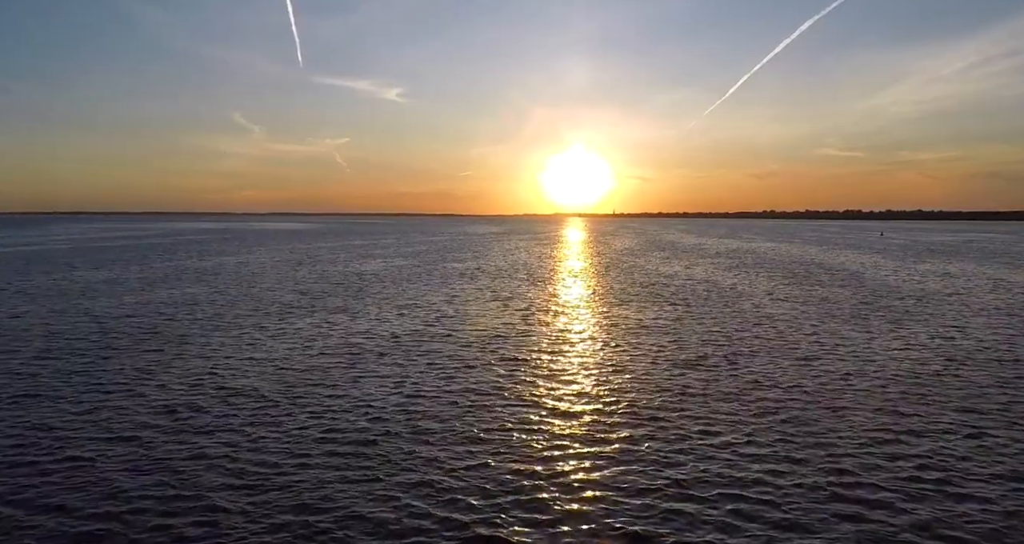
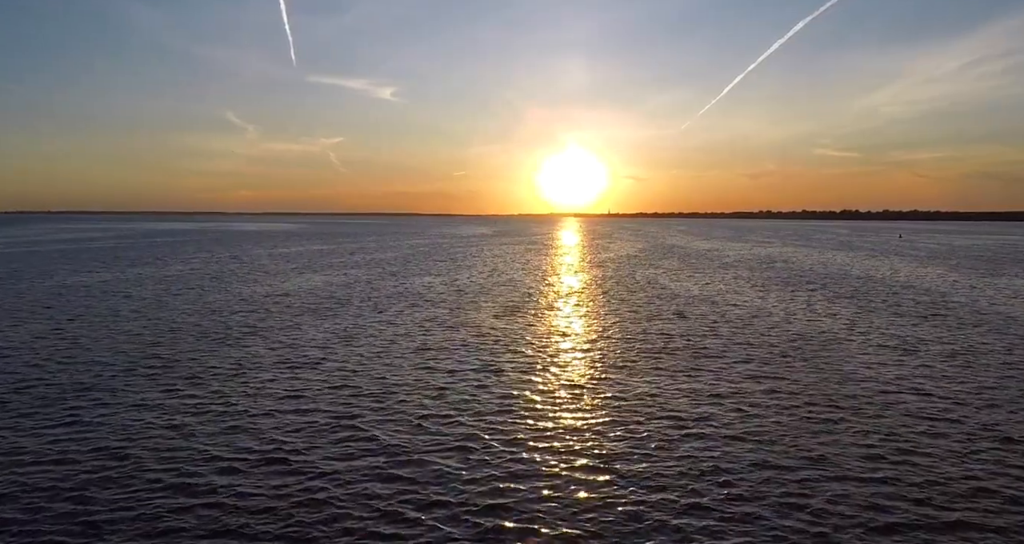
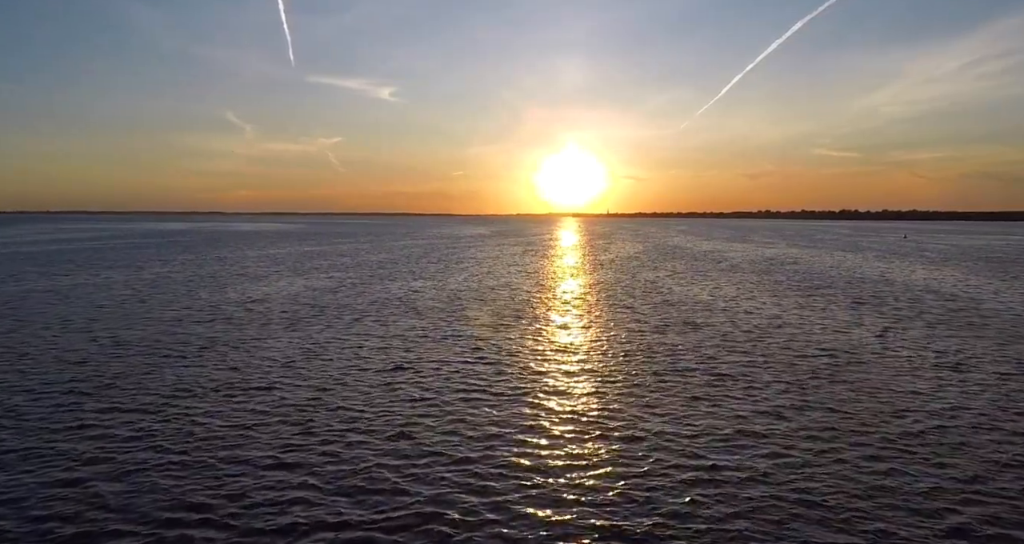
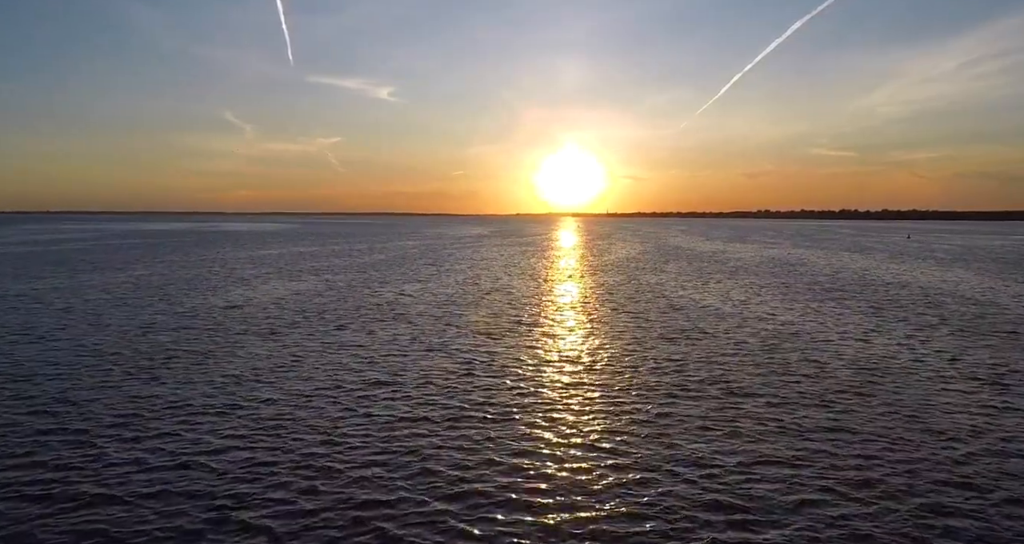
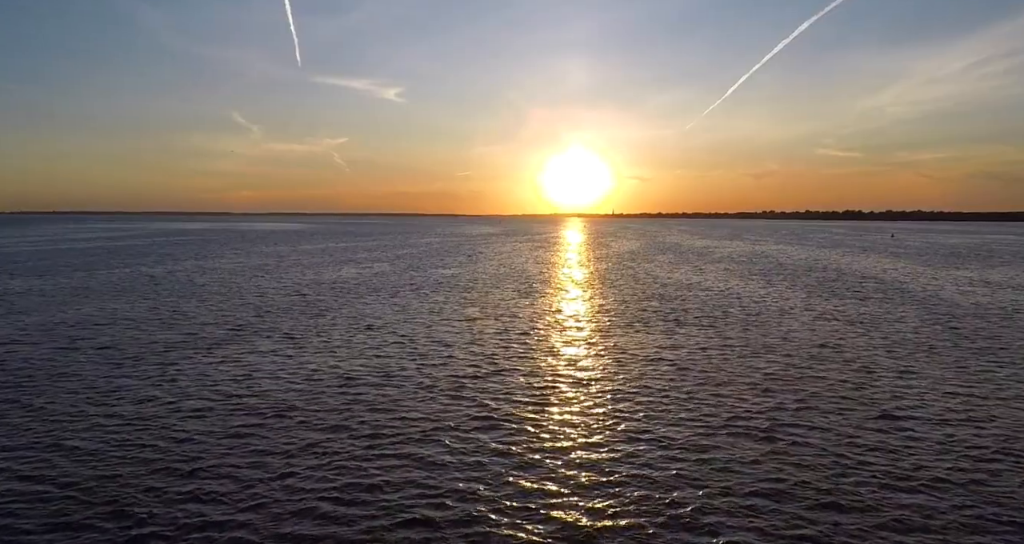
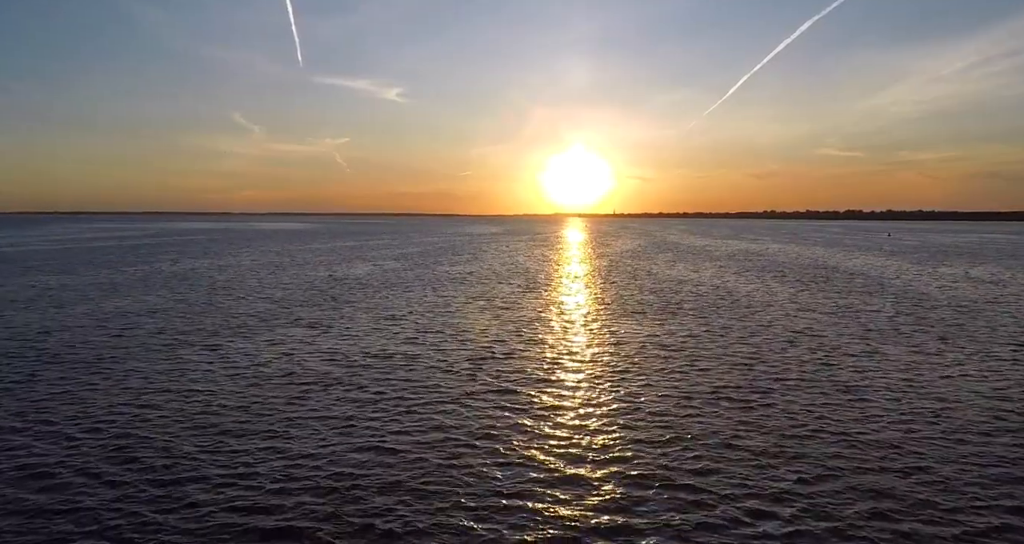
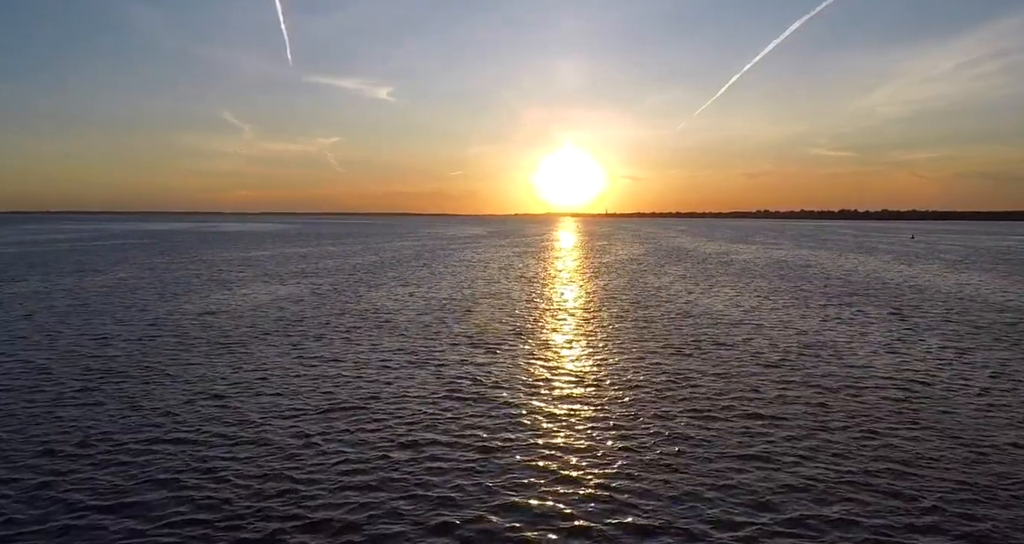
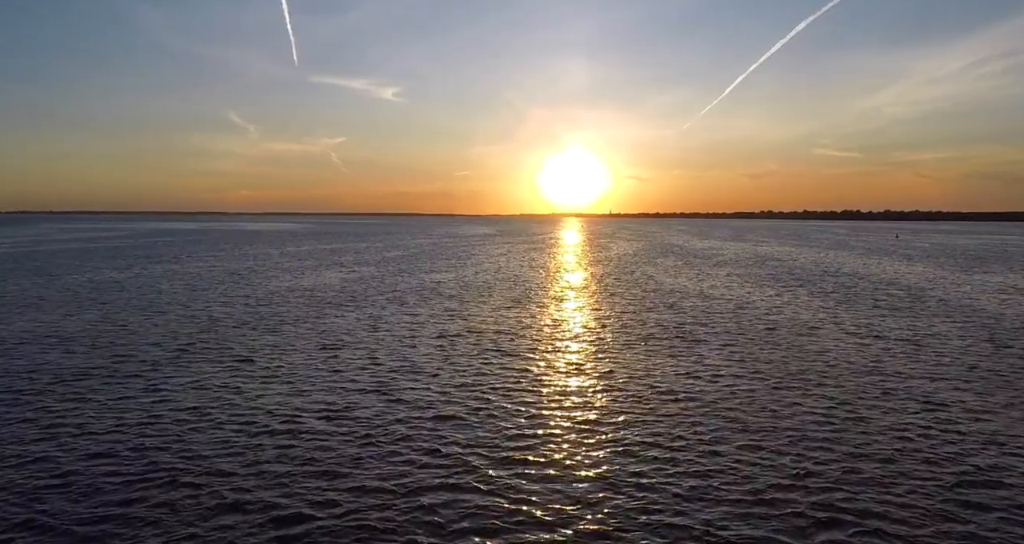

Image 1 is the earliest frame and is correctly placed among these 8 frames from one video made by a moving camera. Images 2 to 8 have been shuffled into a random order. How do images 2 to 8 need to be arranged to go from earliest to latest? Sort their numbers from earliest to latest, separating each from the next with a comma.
6, 5, 8, 2, 3, 4, 7
